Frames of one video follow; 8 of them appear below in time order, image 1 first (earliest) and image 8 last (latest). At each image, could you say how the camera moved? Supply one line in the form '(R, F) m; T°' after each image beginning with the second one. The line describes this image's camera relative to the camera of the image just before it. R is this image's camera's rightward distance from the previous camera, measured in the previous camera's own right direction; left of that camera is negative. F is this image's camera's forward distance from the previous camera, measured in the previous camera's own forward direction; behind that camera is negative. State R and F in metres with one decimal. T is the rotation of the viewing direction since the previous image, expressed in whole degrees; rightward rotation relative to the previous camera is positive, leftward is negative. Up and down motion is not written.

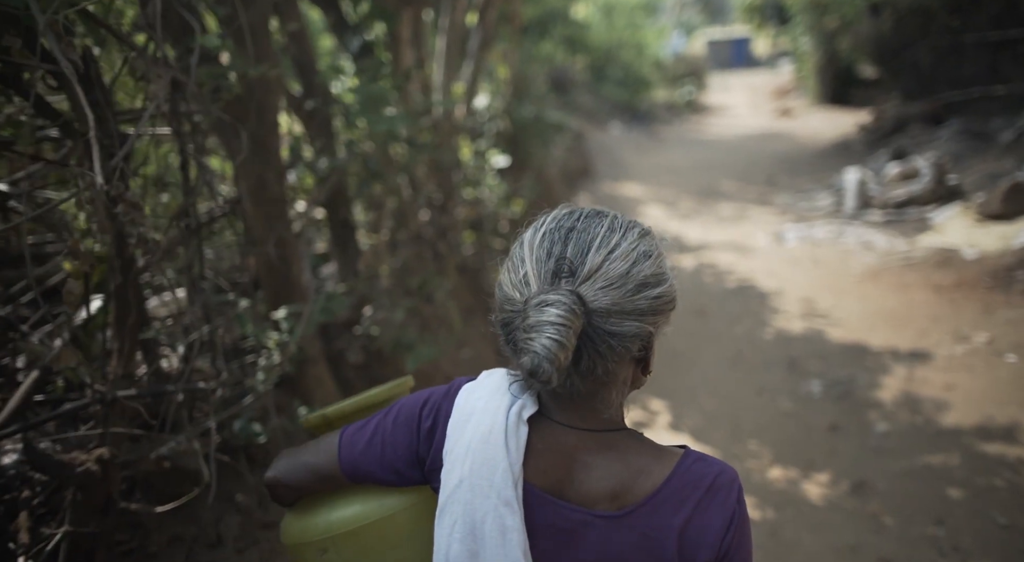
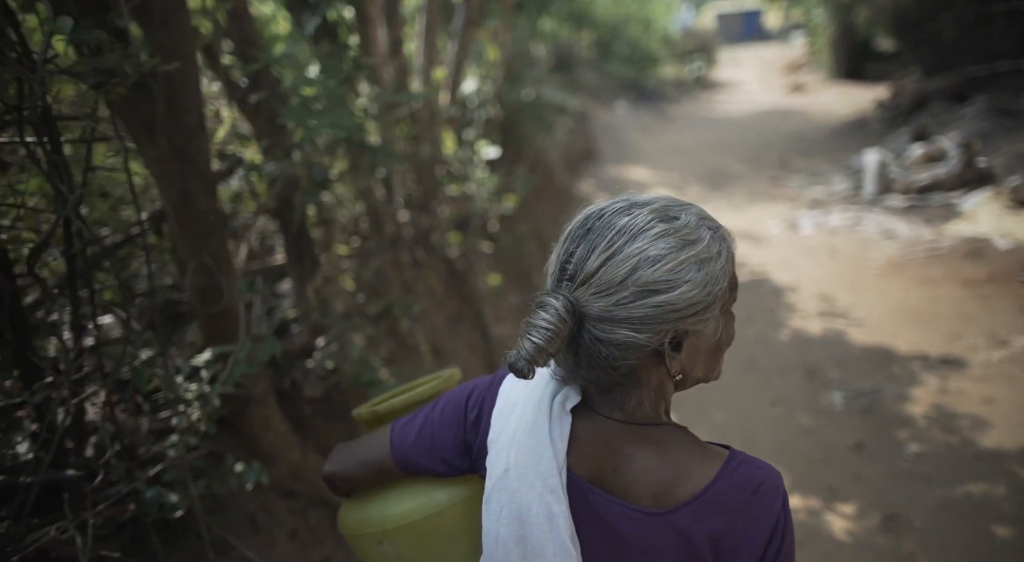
(+0.1, +0.4) m; -1°
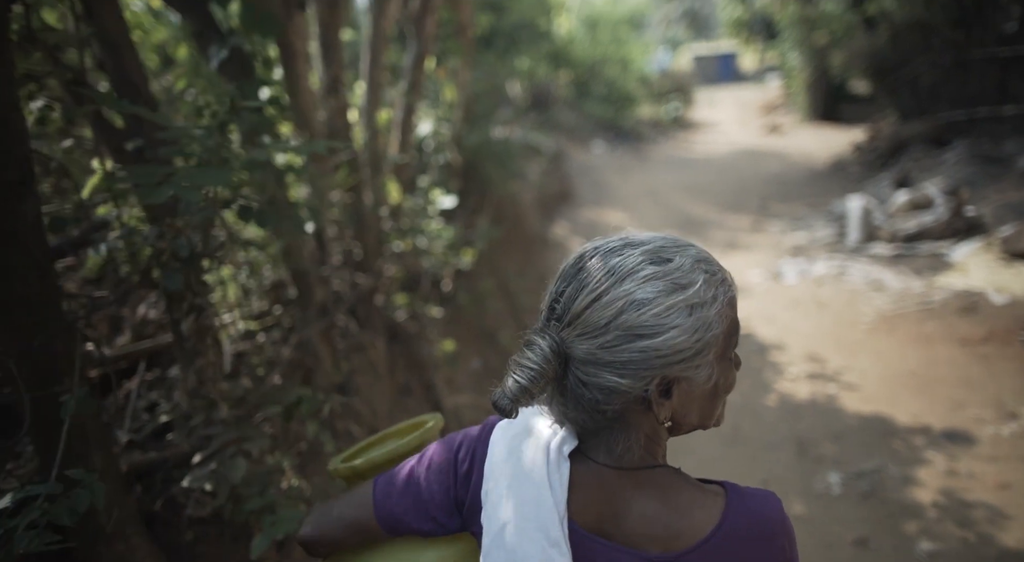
(+0.1, +0.5) m; +2°
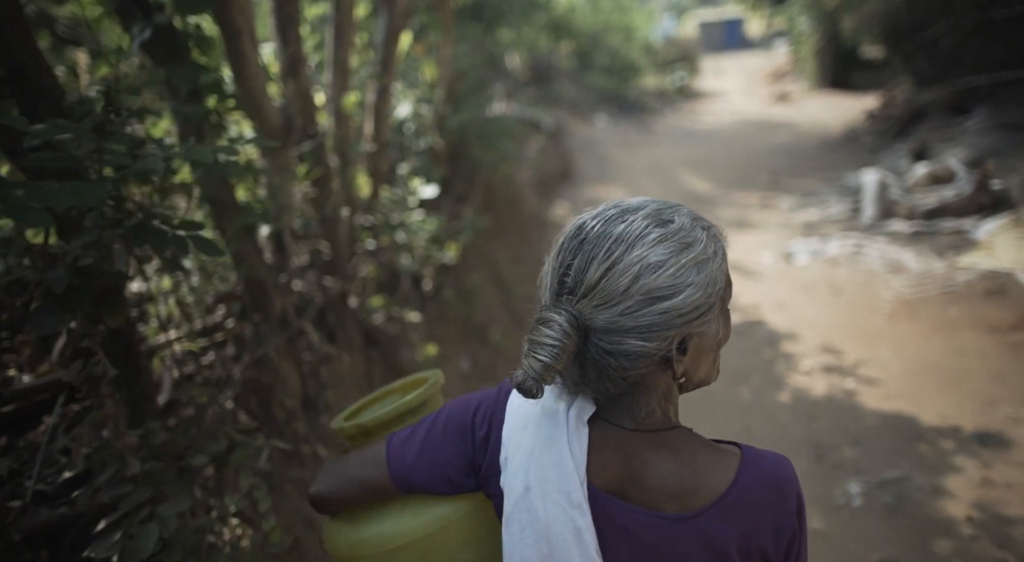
(+0.1, +0.3) m; -1°
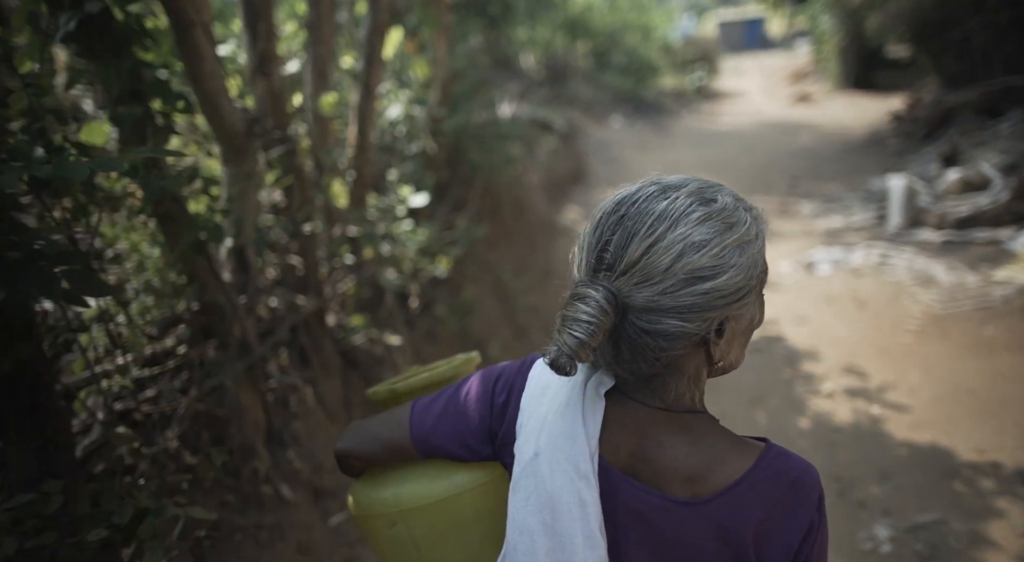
(+0.1, +0.3) m; -1°
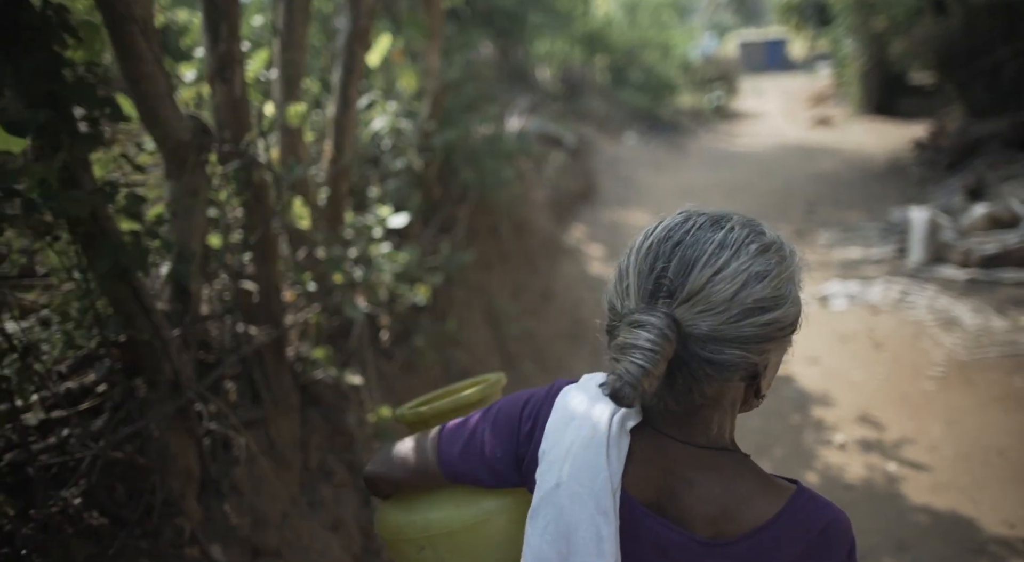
(+0.1, +0.3) m; -1°
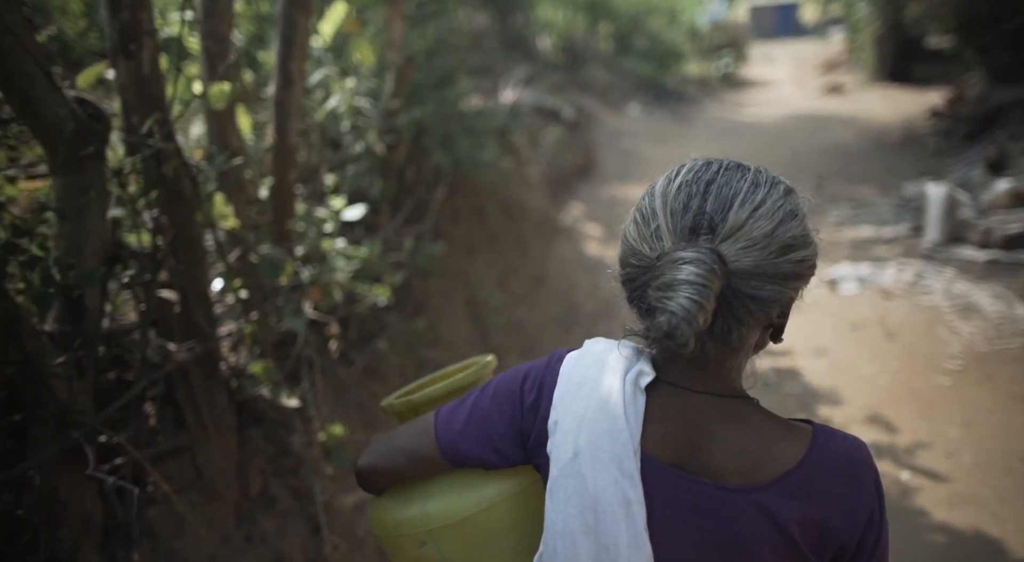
(+0.2, +0.3) m; -1°
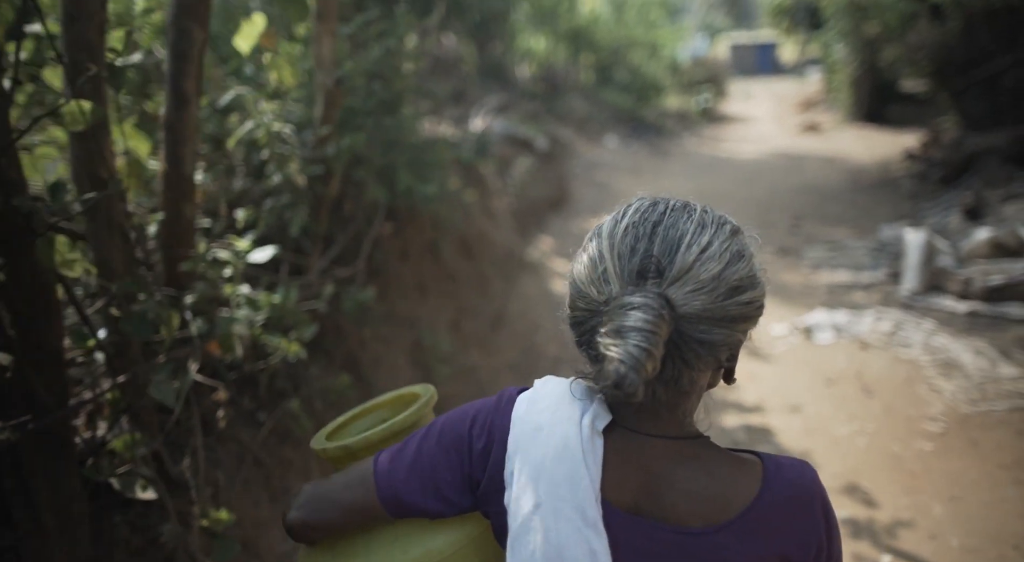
(+0.2, +0.4) m; +2°
